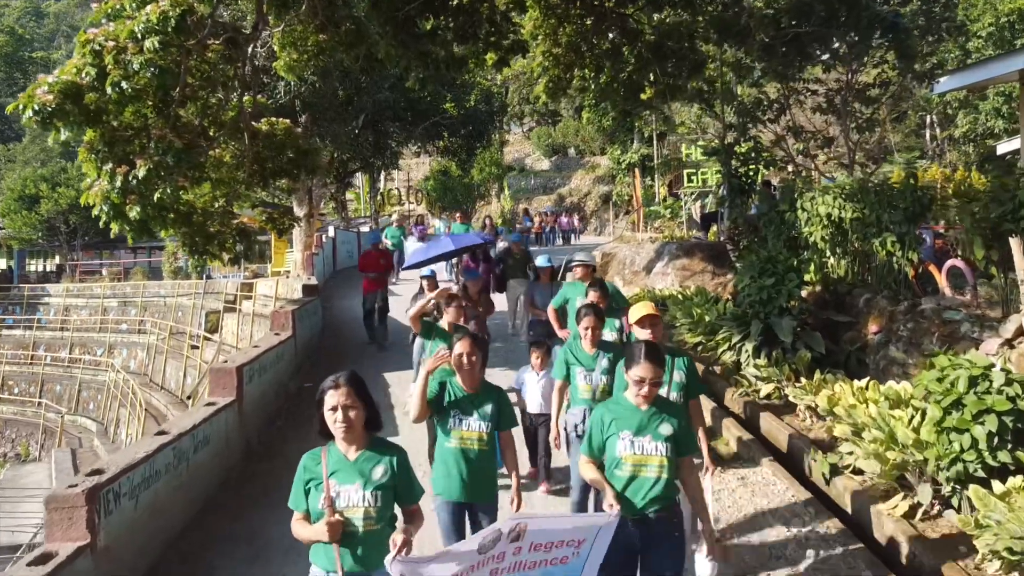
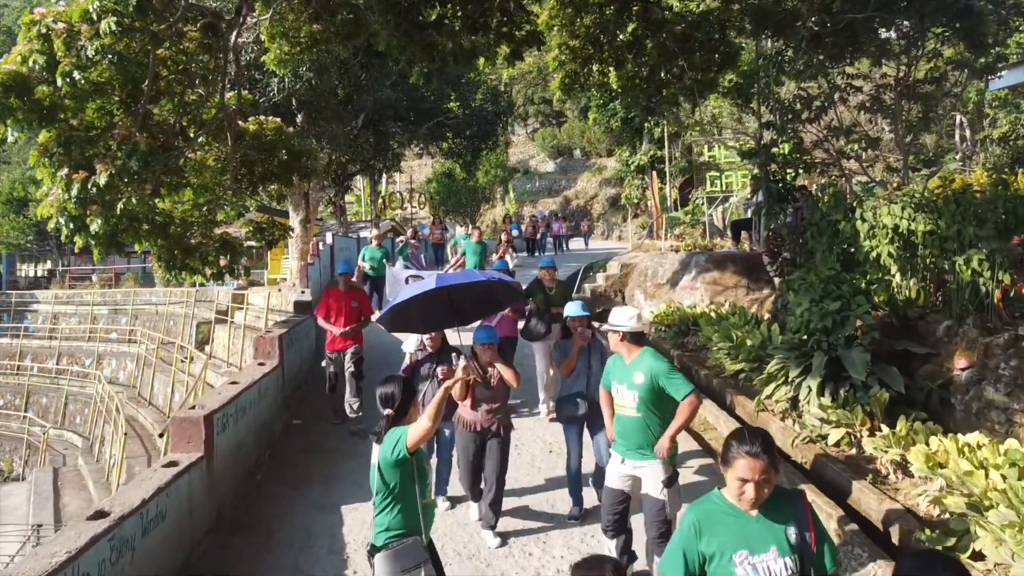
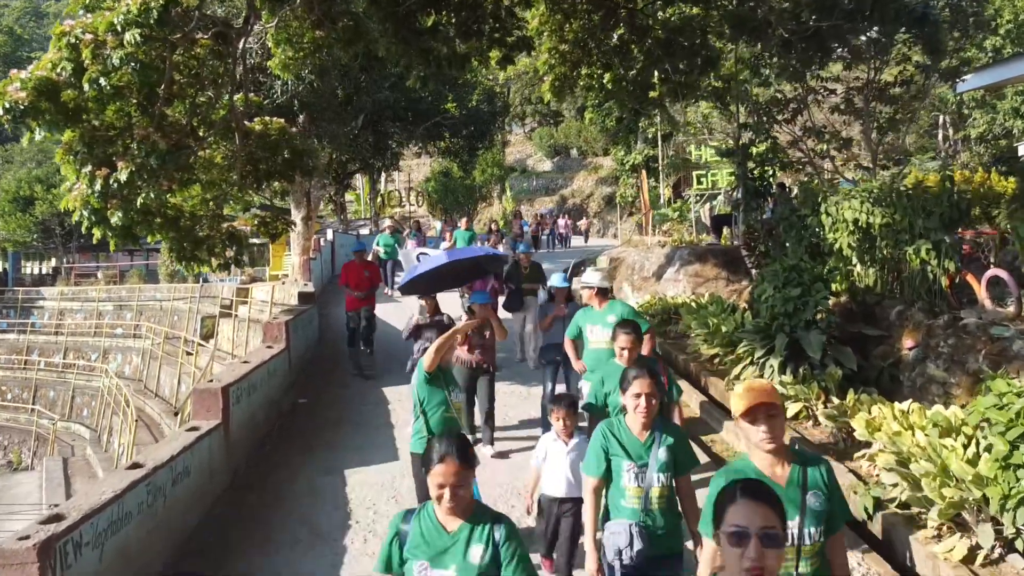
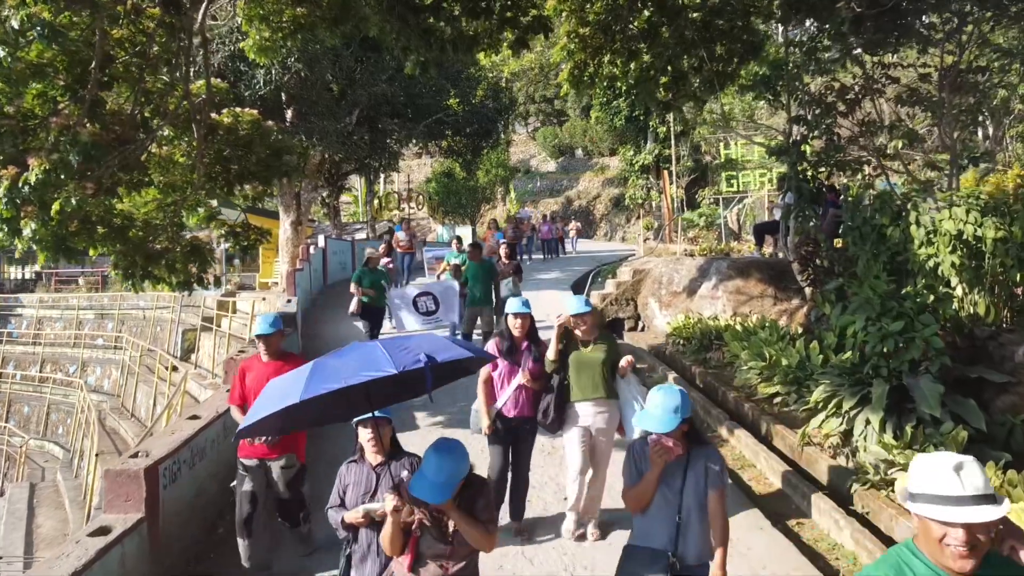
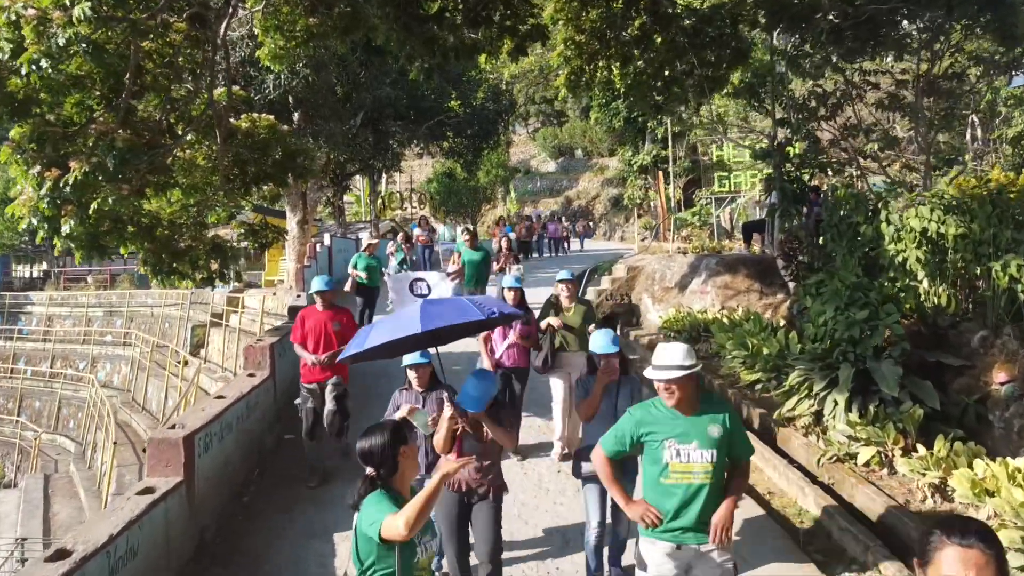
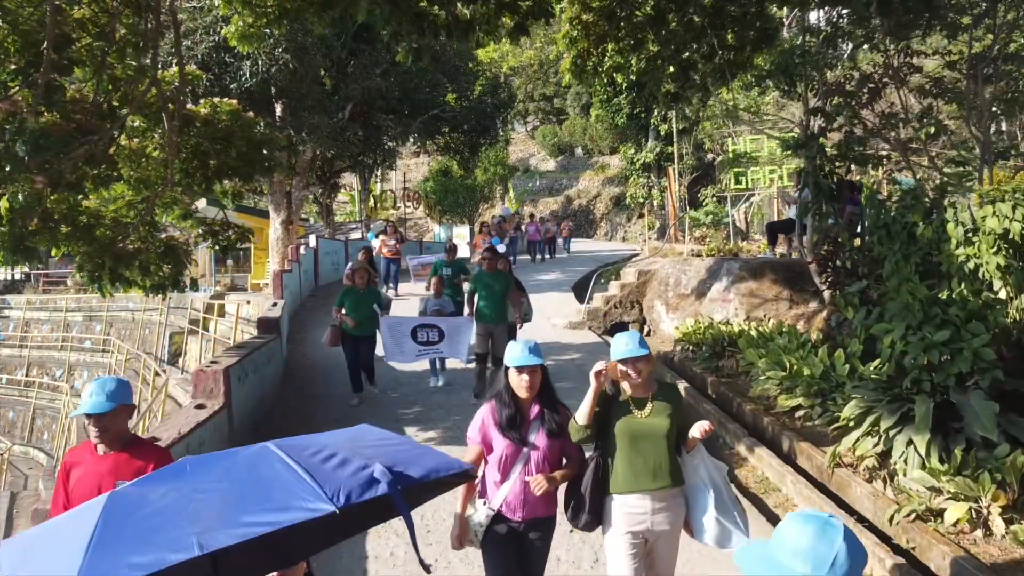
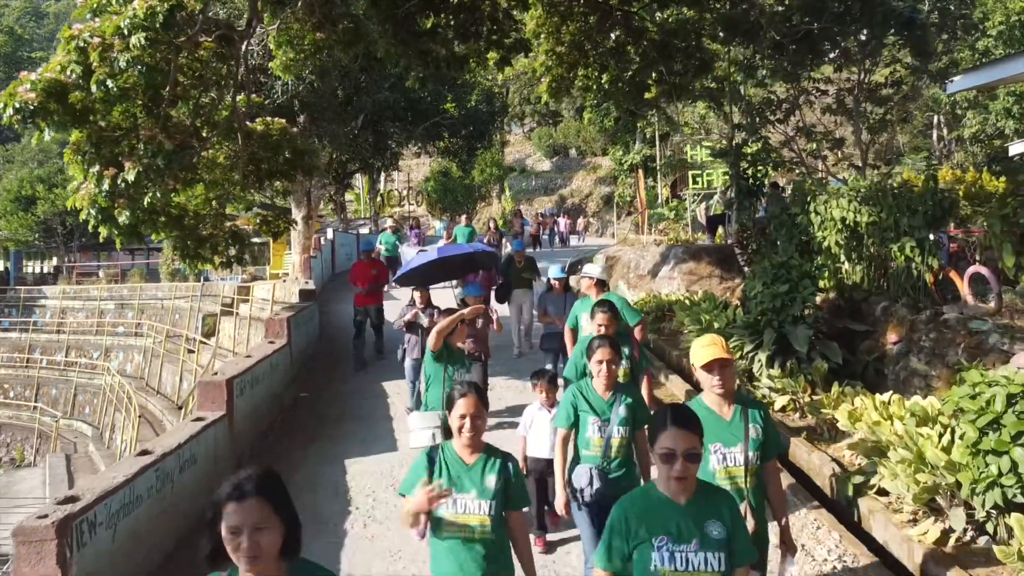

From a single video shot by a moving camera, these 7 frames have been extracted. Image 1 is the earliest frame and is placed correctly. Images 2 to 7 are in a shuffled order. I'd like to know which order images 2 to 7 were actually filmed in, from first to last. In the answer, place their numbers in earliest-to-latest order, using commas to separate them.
7, 3, 2, 5, 4, 6
